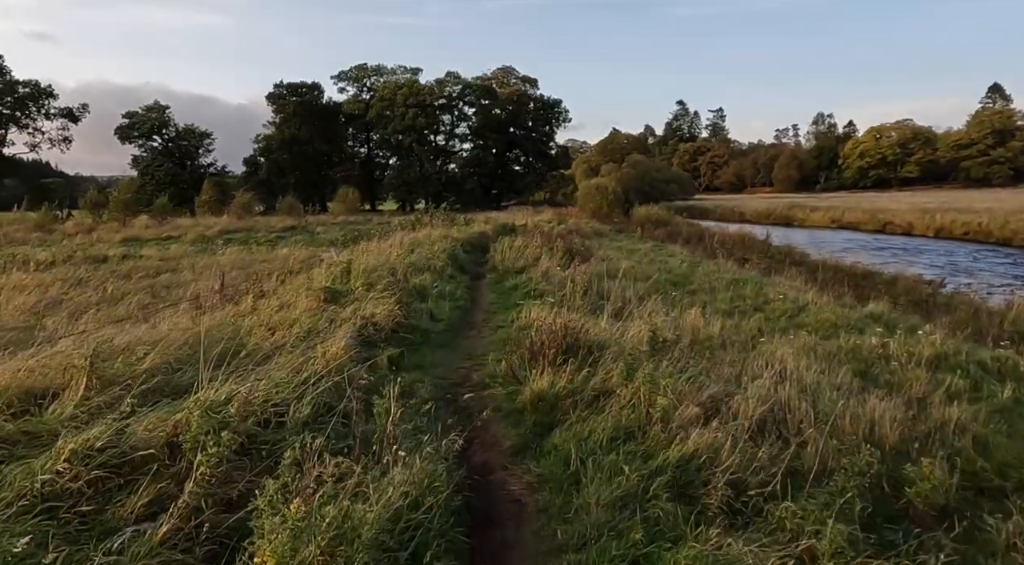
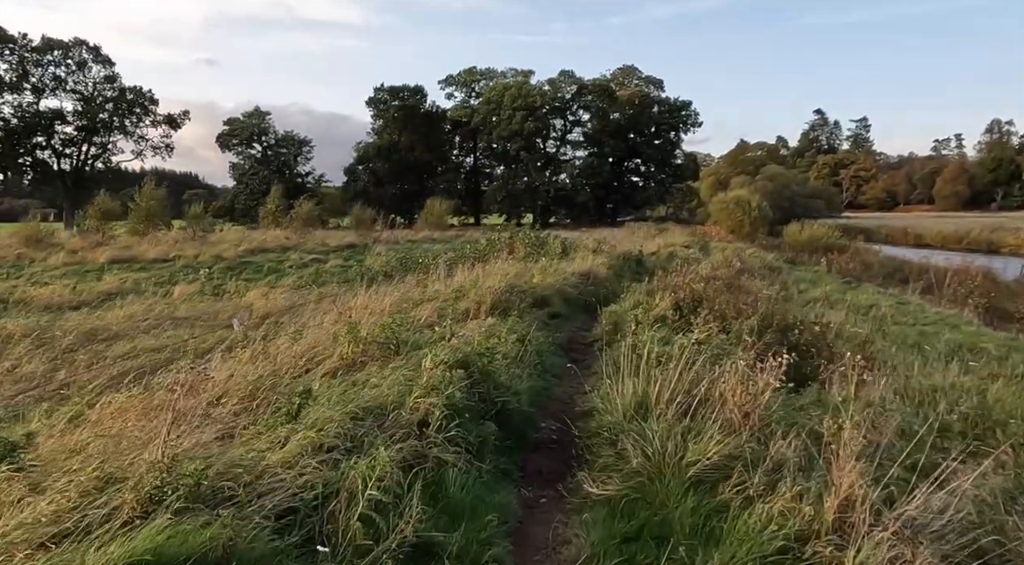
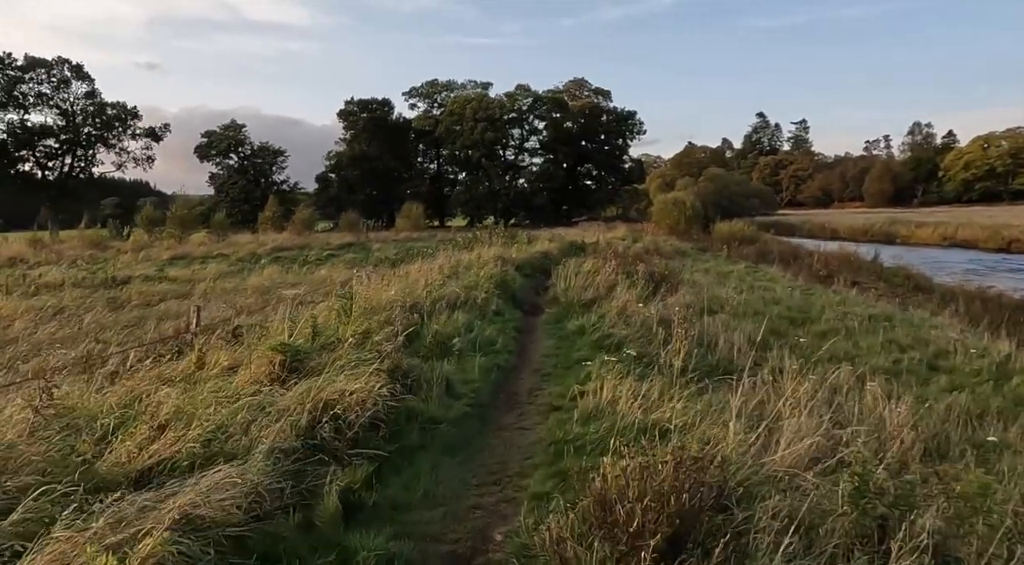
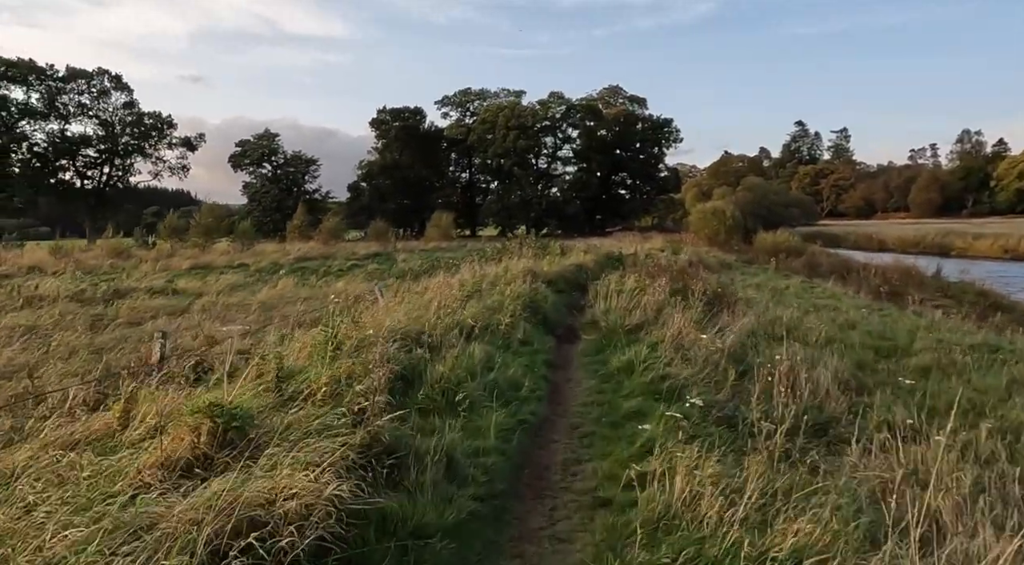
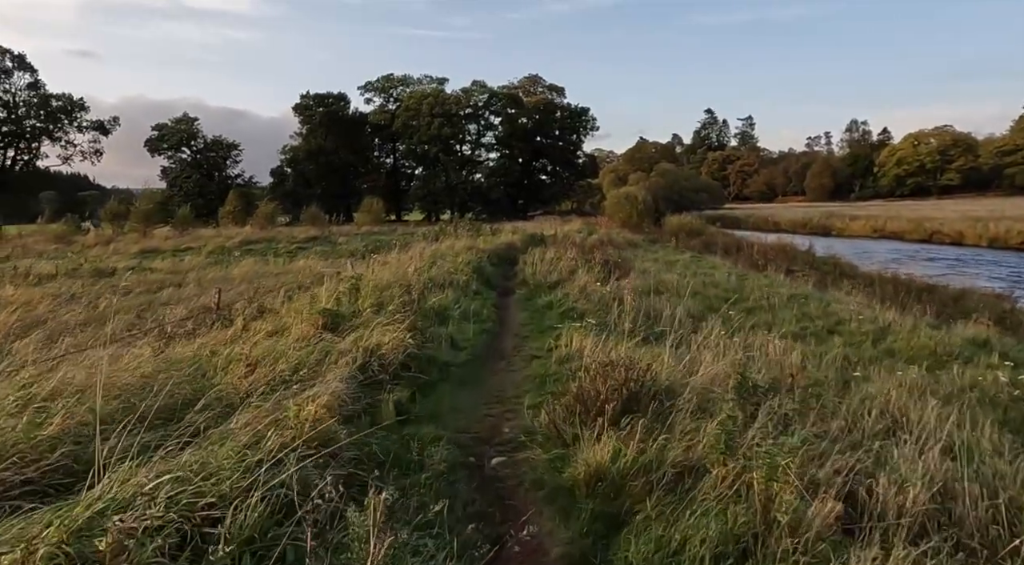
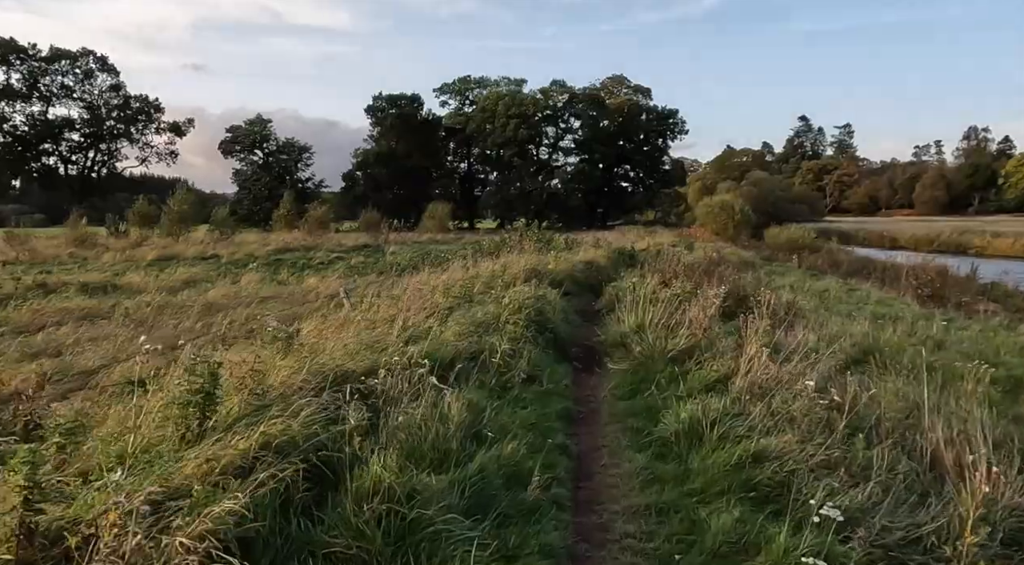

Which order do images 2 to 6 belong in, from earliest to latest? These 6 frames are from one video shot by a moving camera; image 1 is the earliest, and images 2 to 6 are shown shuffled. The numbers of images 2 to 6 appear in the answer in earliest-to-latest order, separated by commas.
5, 3, 4, 6, 2
